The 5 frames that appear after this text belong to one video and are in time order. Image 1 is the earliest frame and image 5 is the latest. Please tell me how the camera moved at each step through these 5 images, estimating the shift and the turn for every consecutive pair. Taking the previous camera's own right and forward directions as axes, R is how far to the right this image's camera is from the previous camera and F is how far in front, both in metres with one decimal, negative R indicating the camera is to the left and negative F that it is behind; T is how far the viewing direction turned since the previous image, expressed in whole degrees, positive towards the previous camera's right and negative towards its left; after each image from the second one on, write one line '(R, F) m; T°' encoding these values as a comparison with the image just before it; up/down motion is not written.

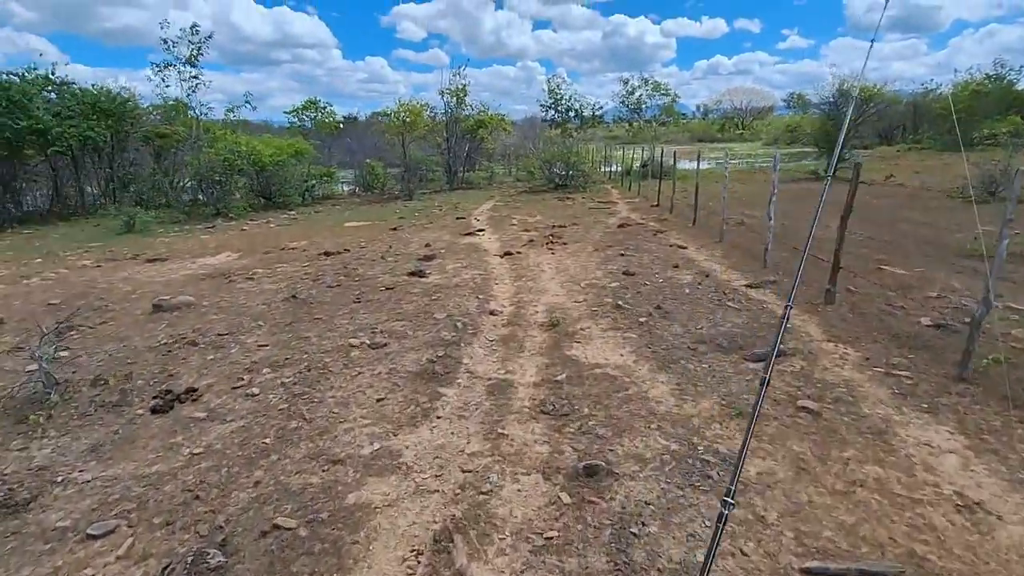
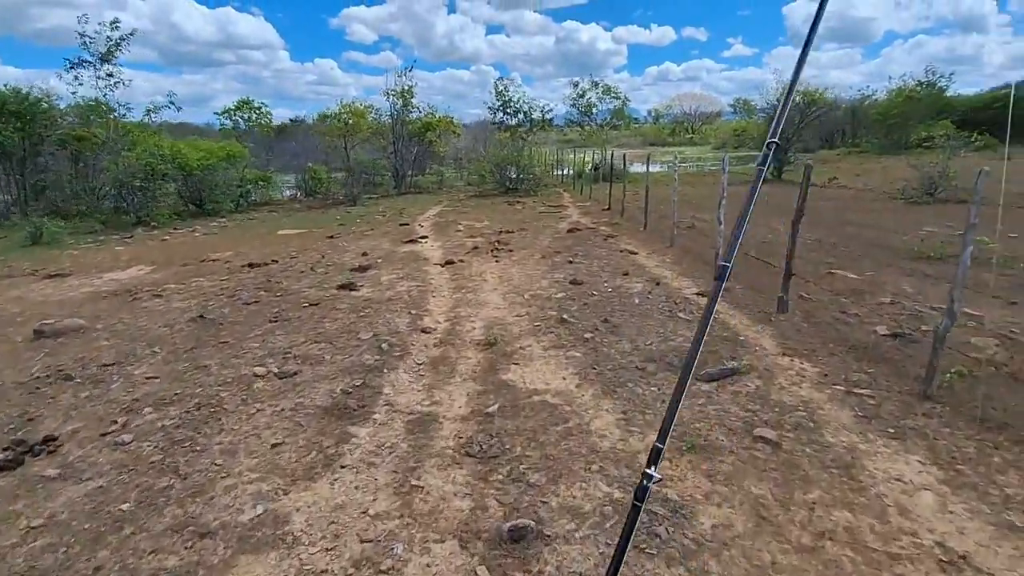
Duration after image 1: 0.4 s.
(+0.3, +0.7) m; +4°
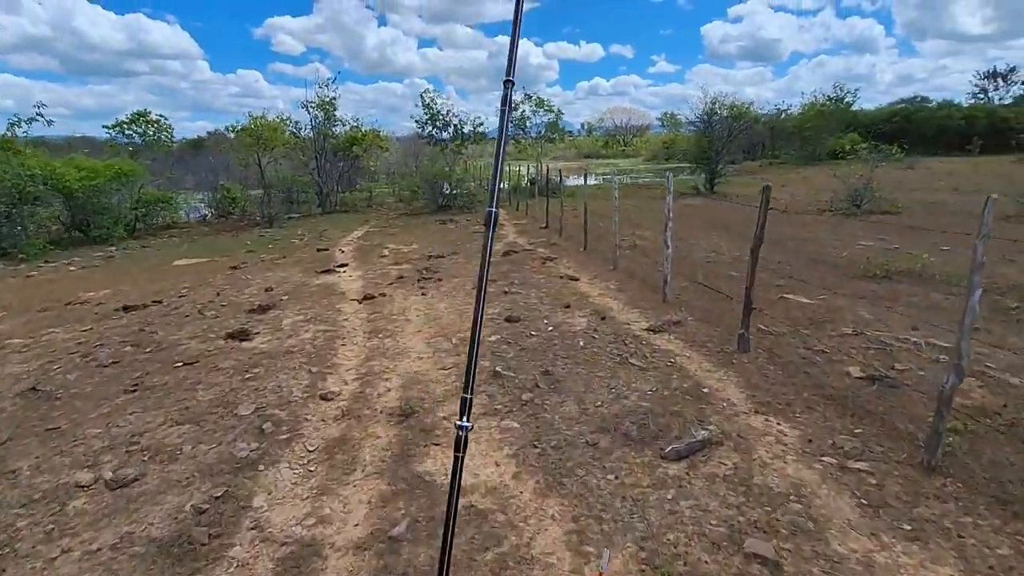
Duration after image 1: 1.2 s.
(+0.2, +1.1) m; +6°
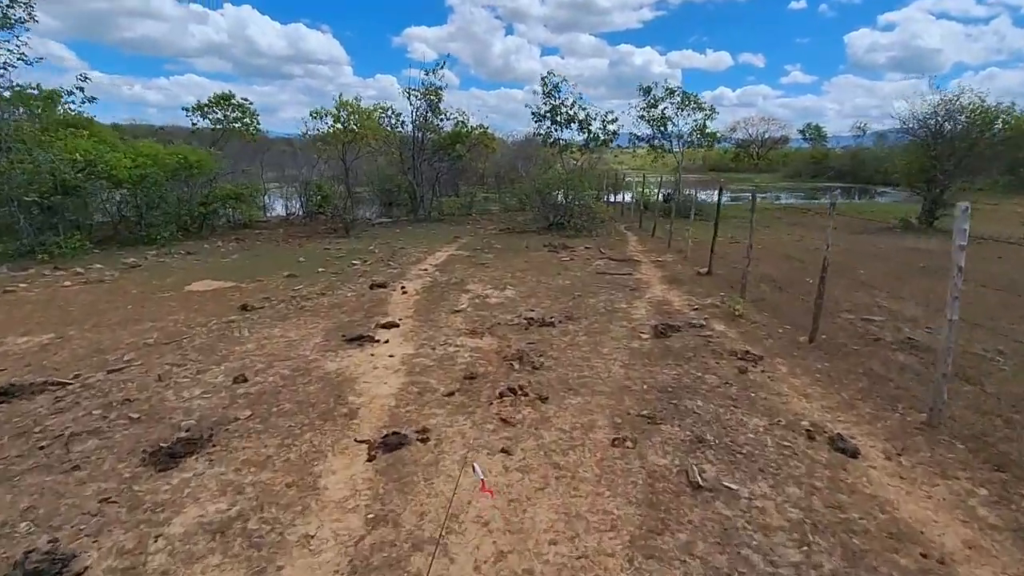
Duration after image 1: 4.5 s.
(-0.9, +5.2) m; -11°
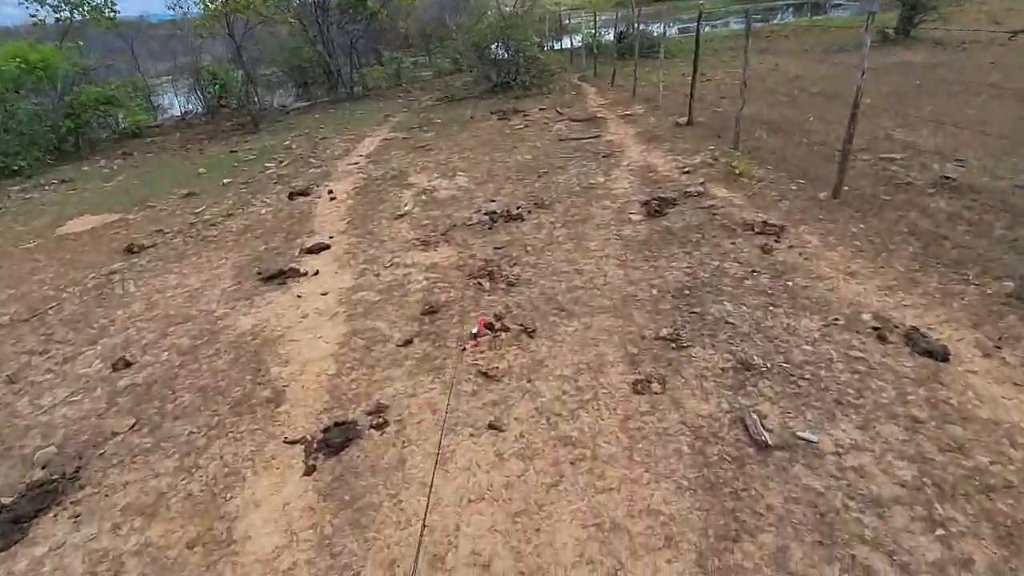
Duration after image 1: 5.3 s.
(0.0, +1.5) m; +4°
